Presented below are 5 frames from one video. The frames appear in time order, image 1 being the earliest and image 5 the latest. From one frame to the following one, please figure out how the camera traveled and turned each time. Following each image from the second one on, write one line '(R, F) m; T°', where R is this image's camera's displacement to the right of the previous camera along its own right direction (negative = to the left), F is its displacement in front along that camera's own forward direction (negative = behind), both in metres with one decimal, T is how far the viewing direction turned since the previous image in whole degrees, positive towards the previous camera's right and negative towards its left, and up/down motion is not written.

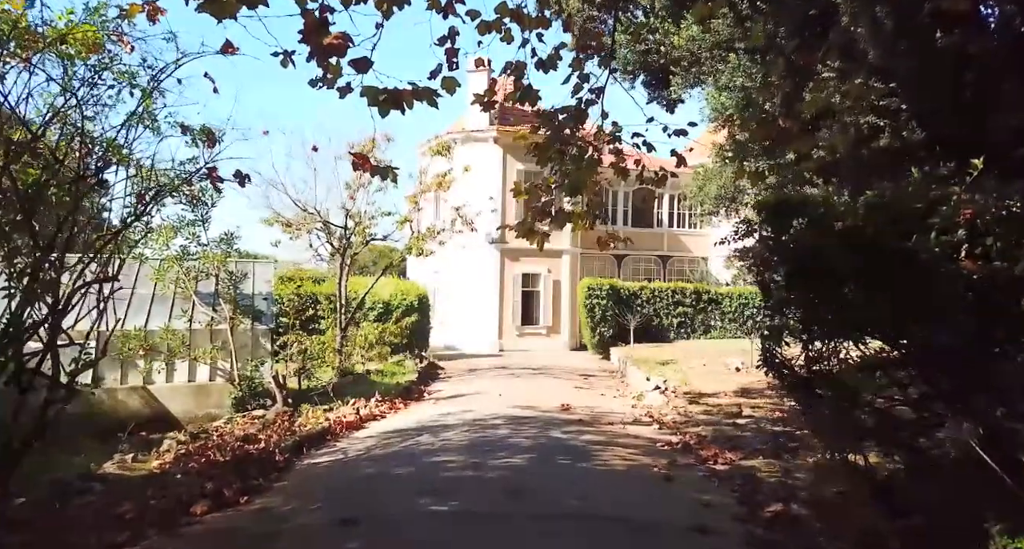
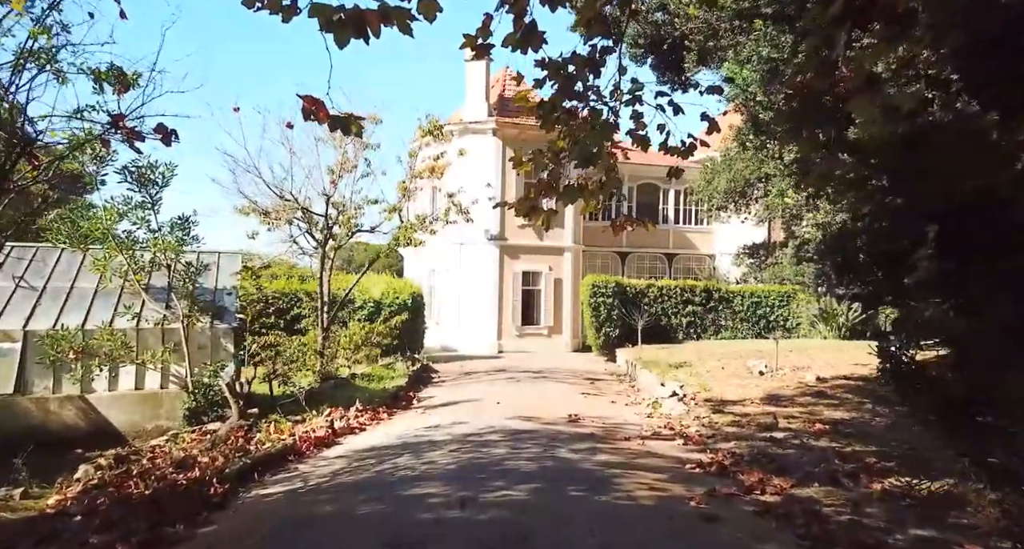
(0.0, +1.6) m; 0°
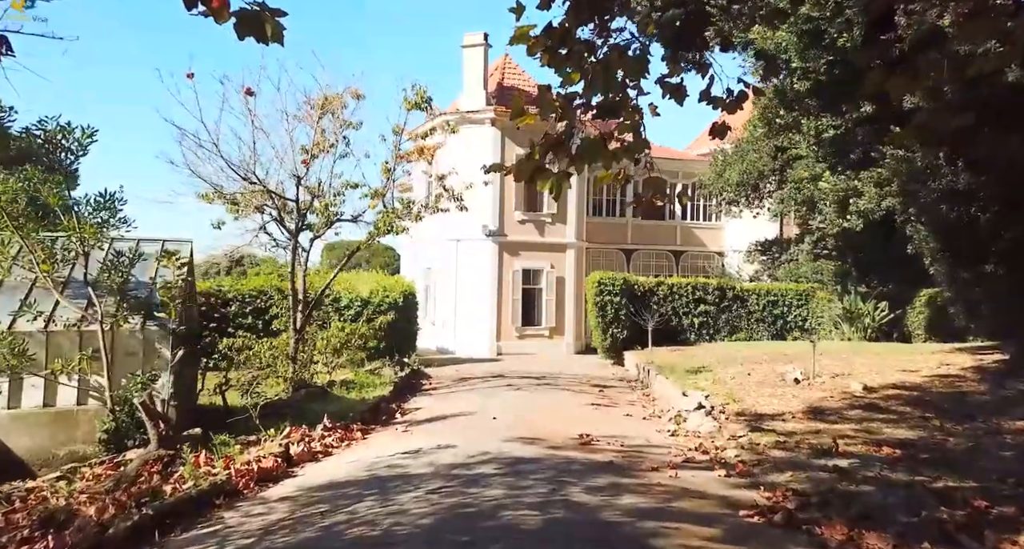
(0.0, +1.8) m; 0°
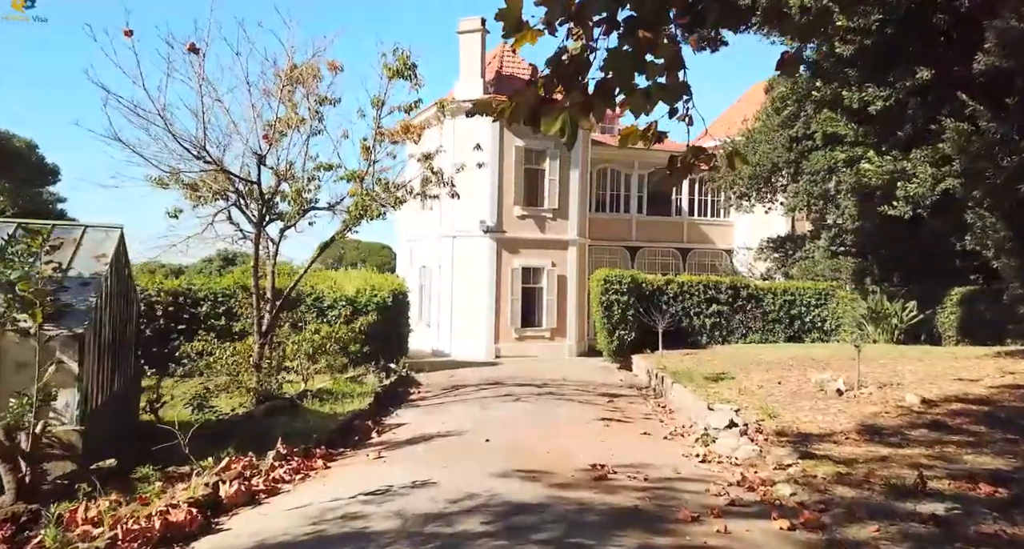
(0.0, +1.8) m; 0°
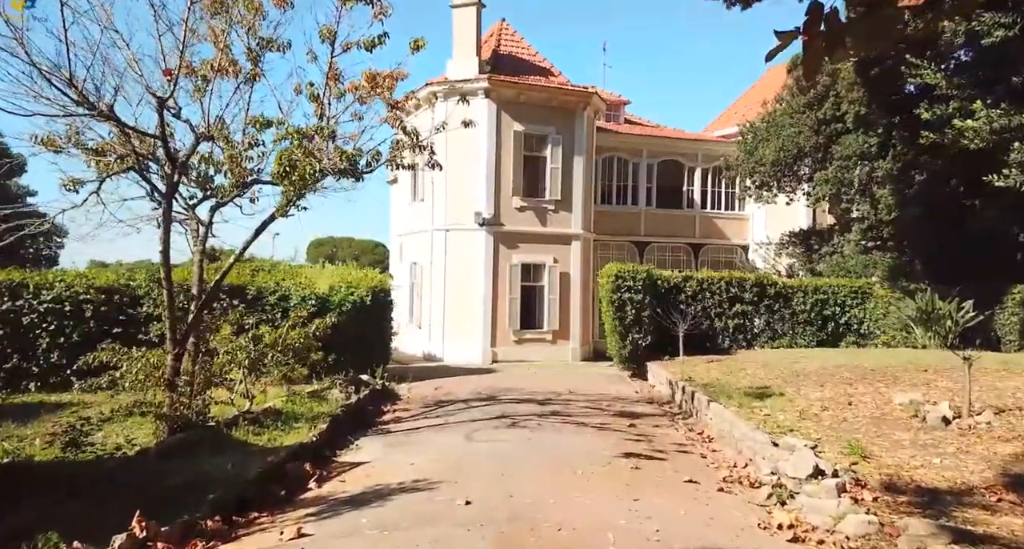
(+0.1, +2.8) m; 0°
